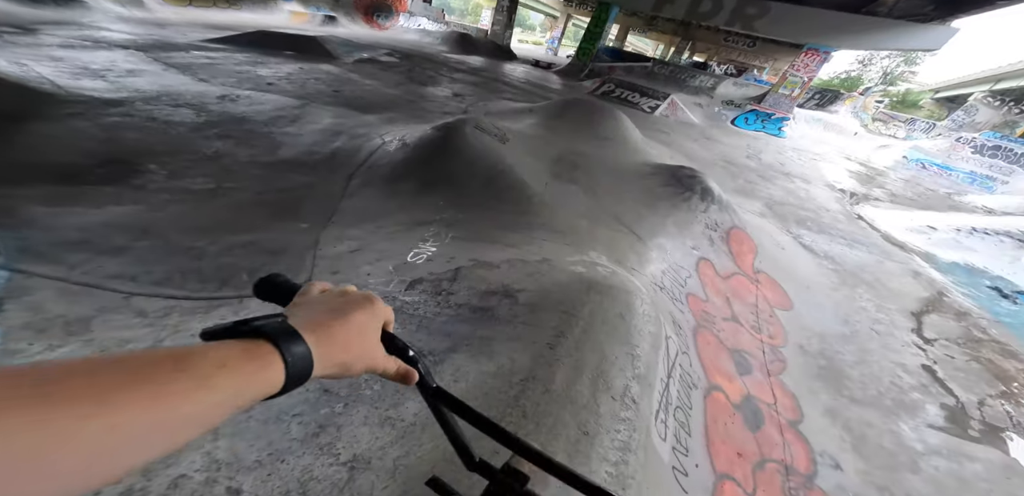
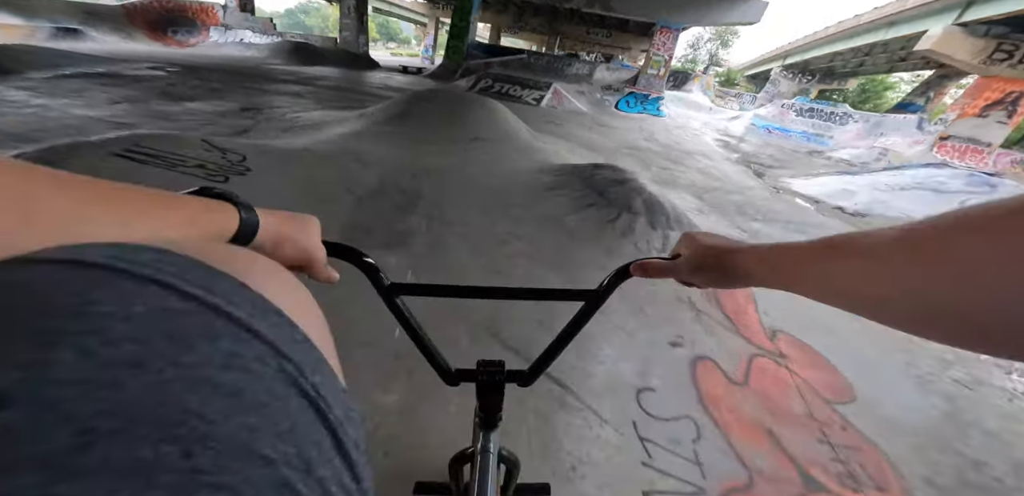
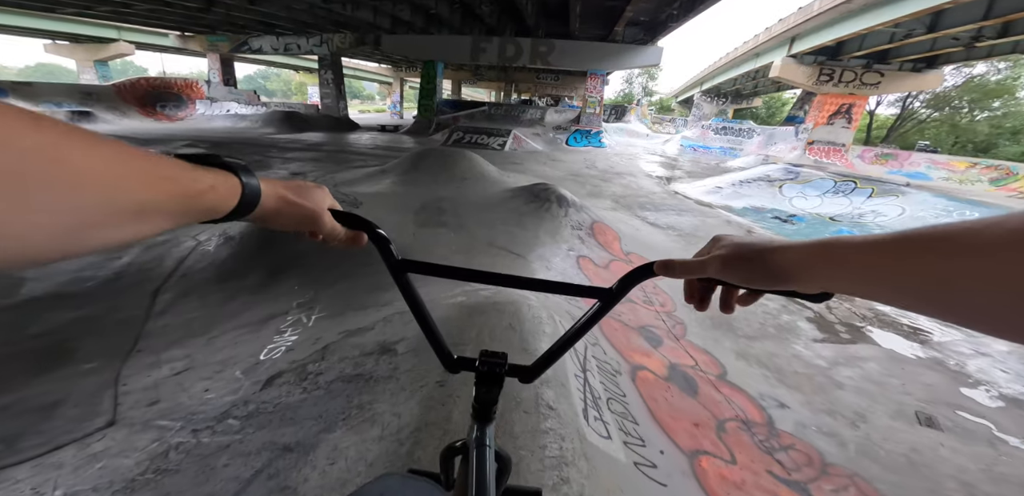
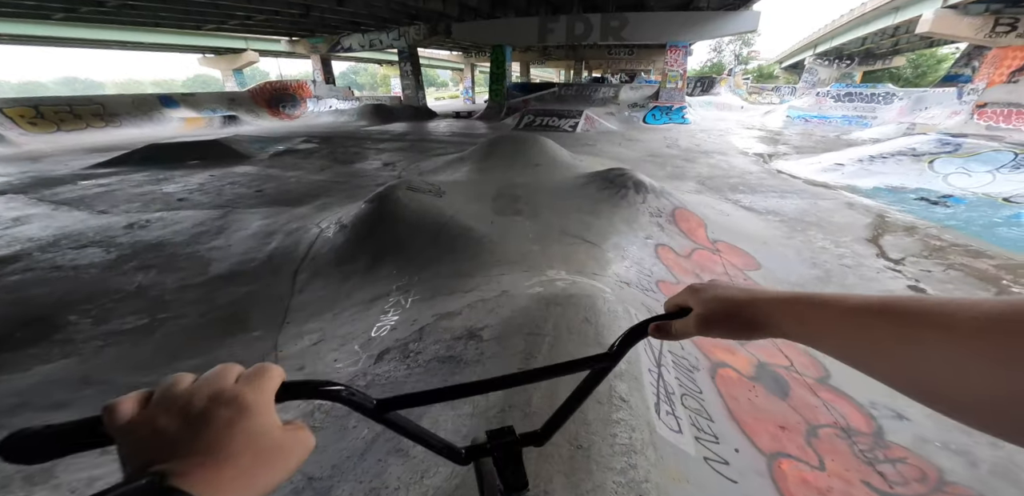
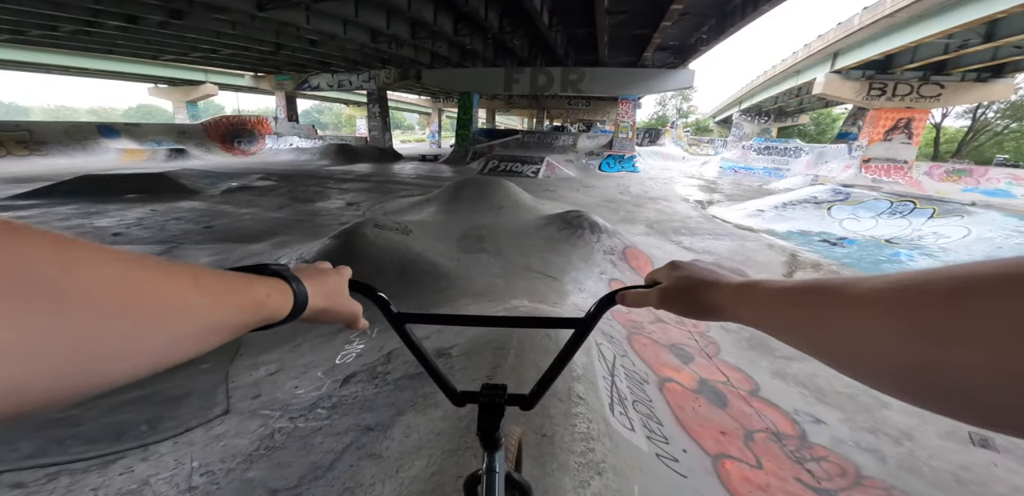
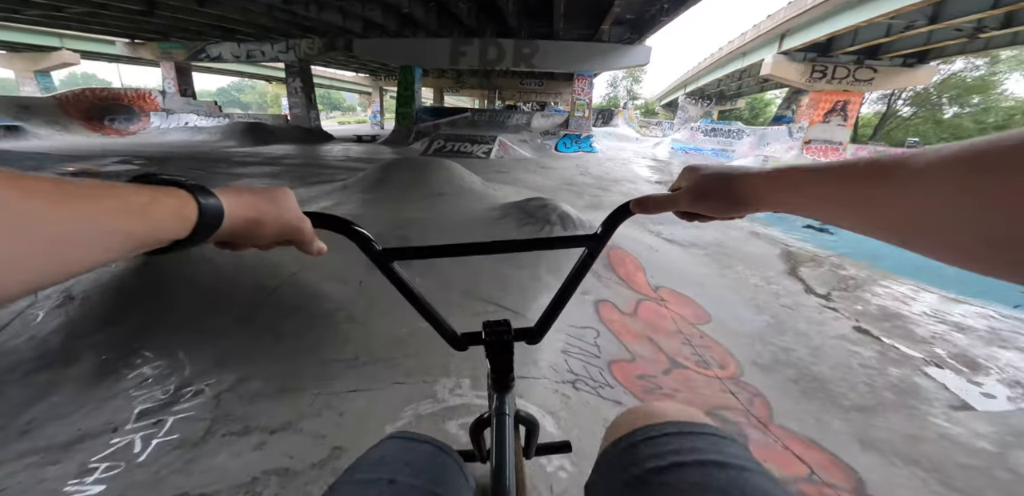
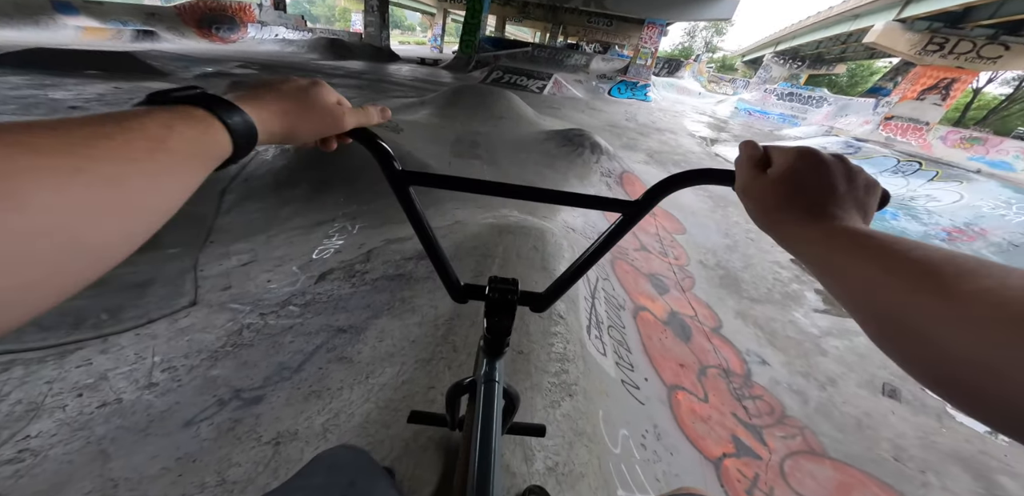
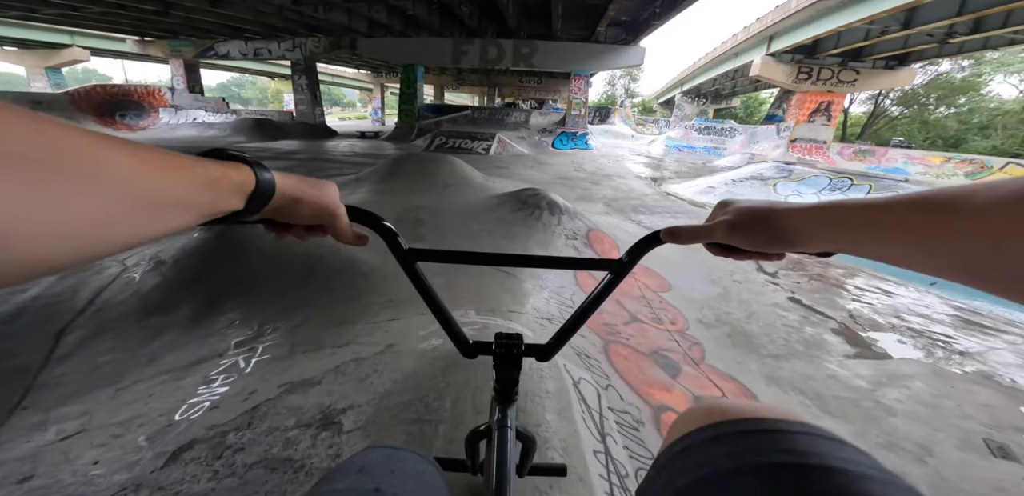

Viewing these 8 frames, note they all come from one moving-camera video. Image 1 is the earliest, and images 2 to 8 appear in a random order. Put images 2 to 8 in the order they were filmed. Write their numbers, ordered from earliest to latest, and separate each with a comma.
4, 5, 7, 3, 8, 6, 2
